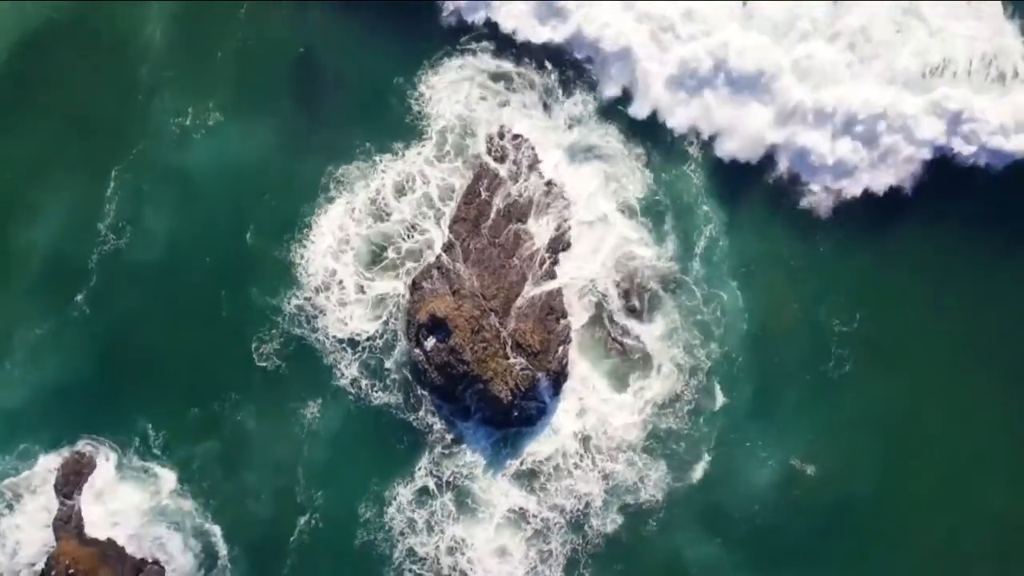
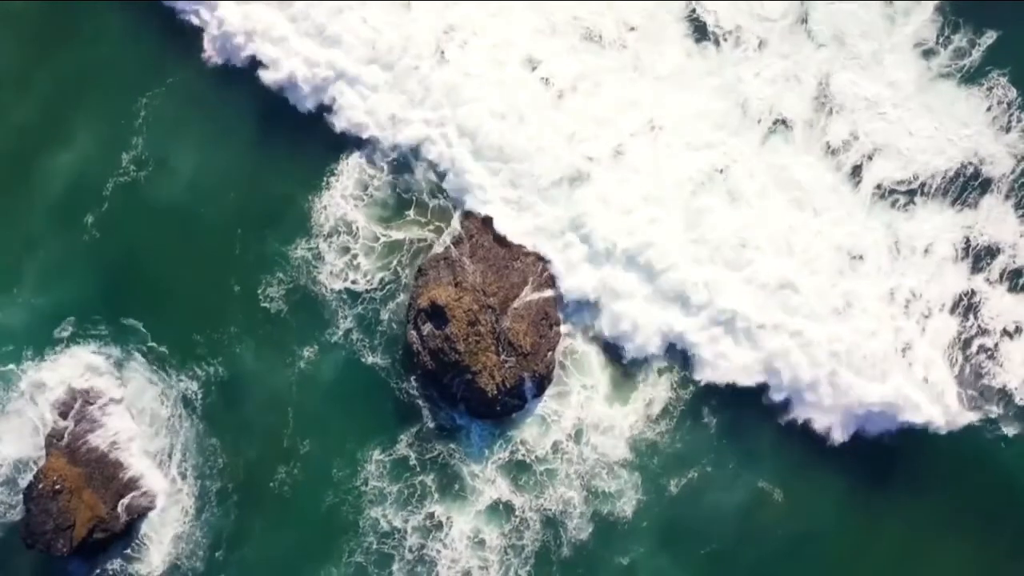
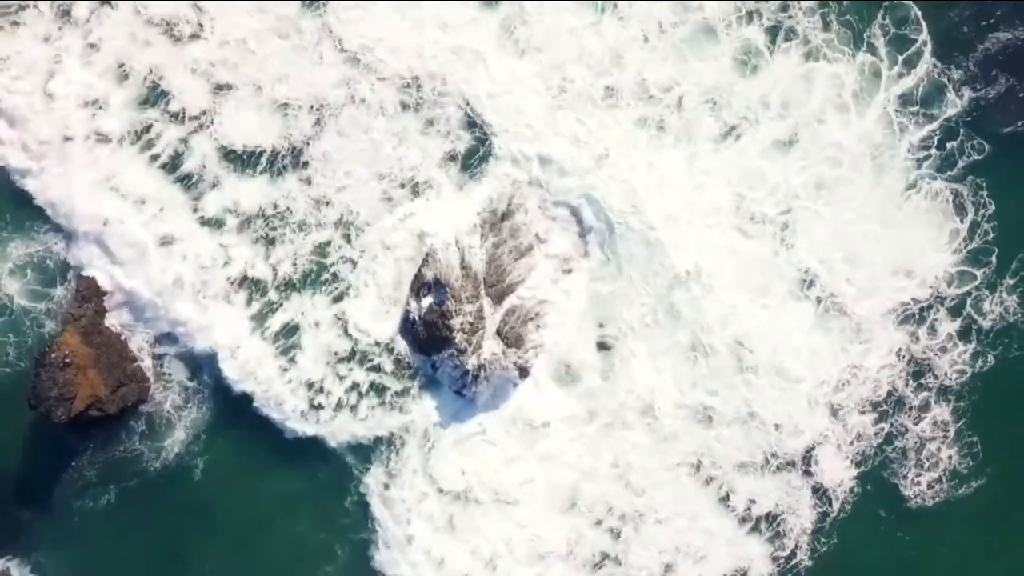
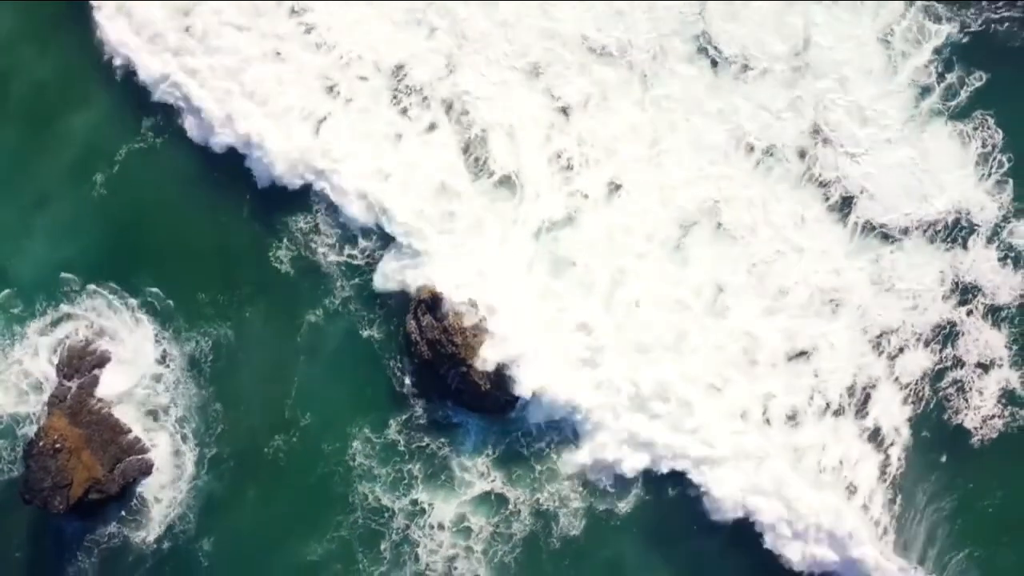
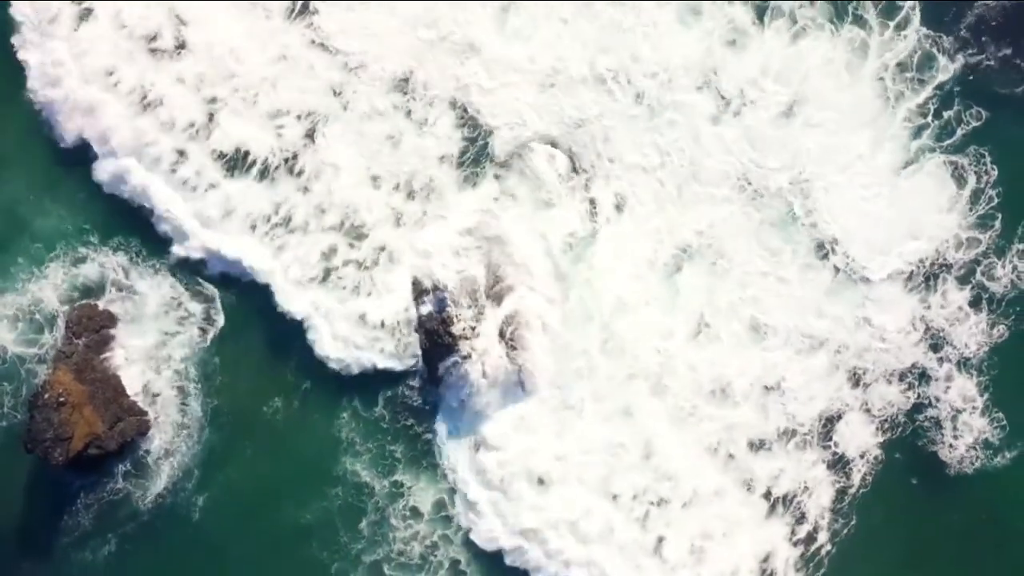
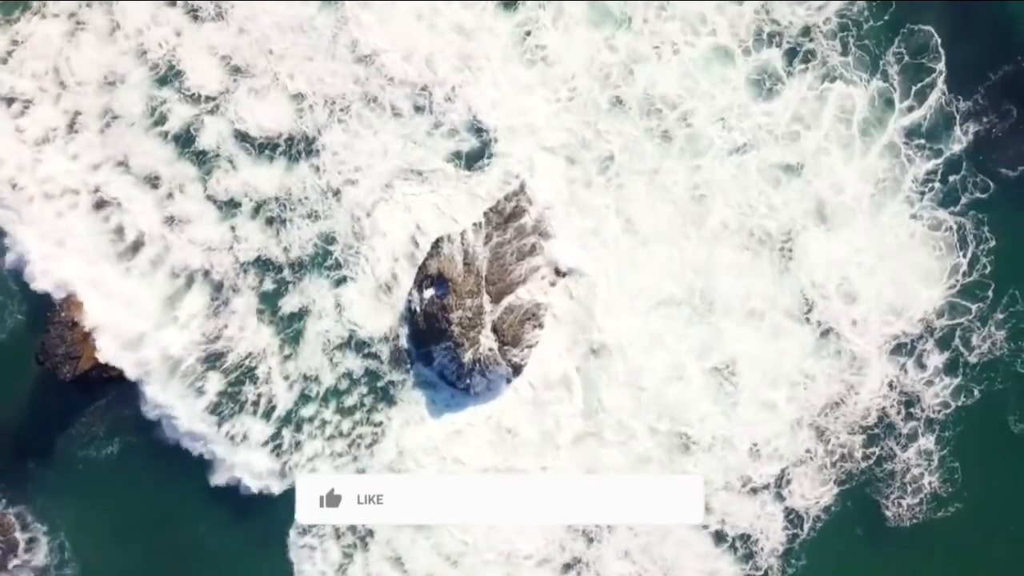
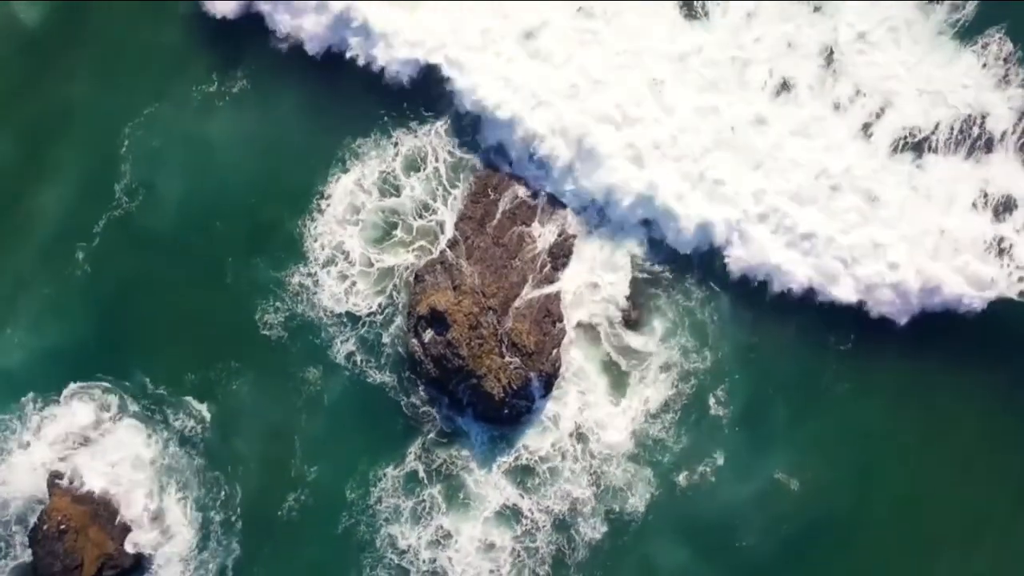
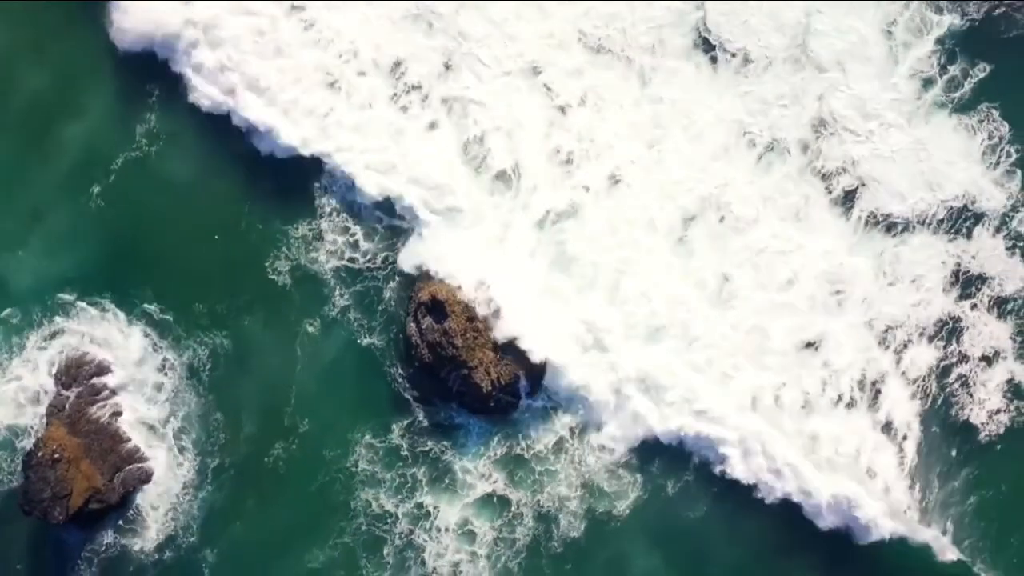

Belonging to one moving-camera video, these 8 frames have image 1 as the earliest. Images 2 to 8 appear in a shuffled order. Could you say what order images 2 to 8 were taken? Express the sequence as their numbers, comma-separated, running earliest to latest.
7, 2, 8, 4, 5, 3, 6
